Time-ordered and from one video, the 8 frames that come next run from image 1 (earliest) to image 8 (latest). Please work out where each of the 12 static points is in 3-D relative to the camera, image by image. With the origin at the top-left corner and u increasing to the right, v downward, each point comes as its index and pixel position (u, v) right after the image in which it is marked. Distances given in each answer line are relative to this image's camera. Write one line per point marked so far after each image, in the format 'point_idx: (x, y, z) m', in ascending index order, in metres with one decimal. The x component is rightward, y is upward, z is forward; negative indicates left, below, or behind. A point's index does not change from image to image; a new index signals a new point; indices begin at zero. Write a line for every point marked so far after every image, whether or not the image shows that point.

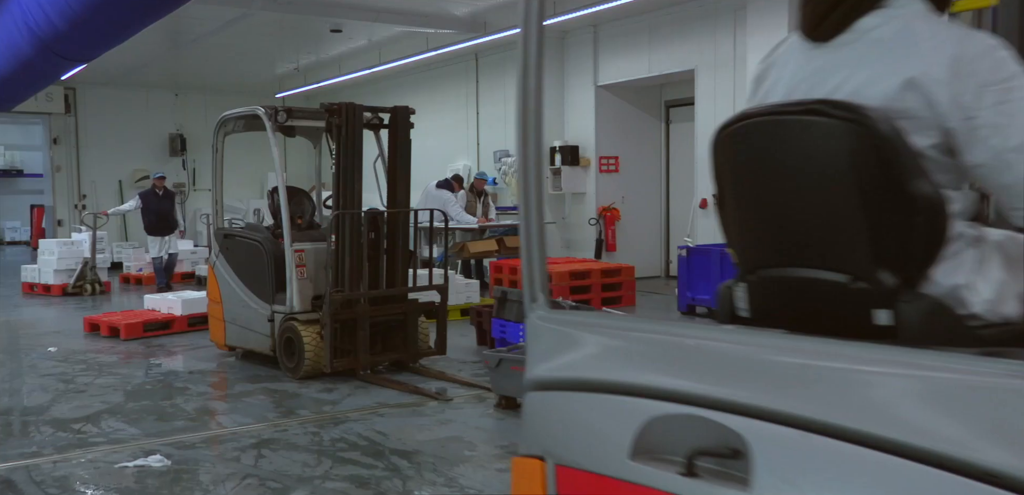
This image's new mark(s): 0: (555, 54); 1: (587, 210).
0: (+0.6, +2.8, +13.7) m
1: (+1.1, +0.5, +13.4) m
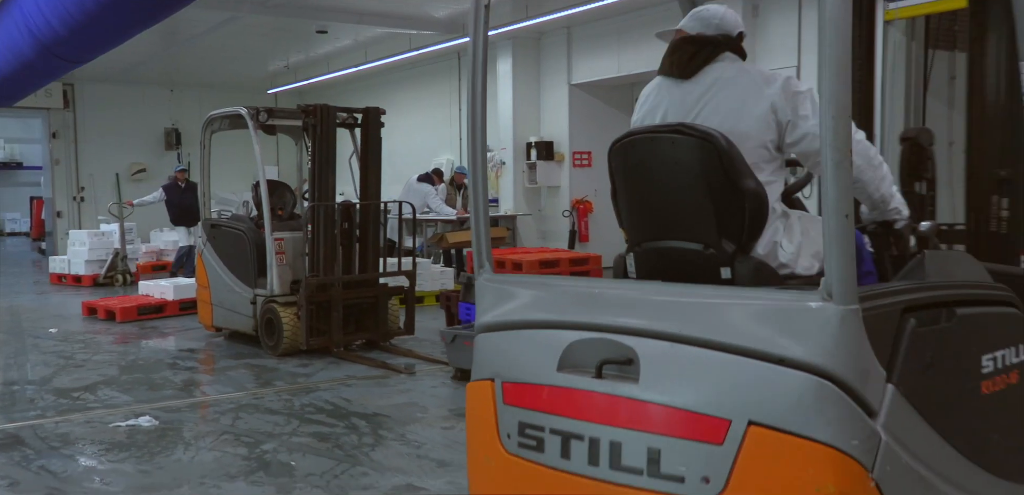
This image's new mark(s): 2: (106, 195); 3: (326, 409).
0: (+0.3, +2.9, +14.4) m
1: (+0.7, +0.7, +14.1) m
2: (-8.1, +1.1, +19.0) m
3: (-1.1, -1.0, +5.9) m
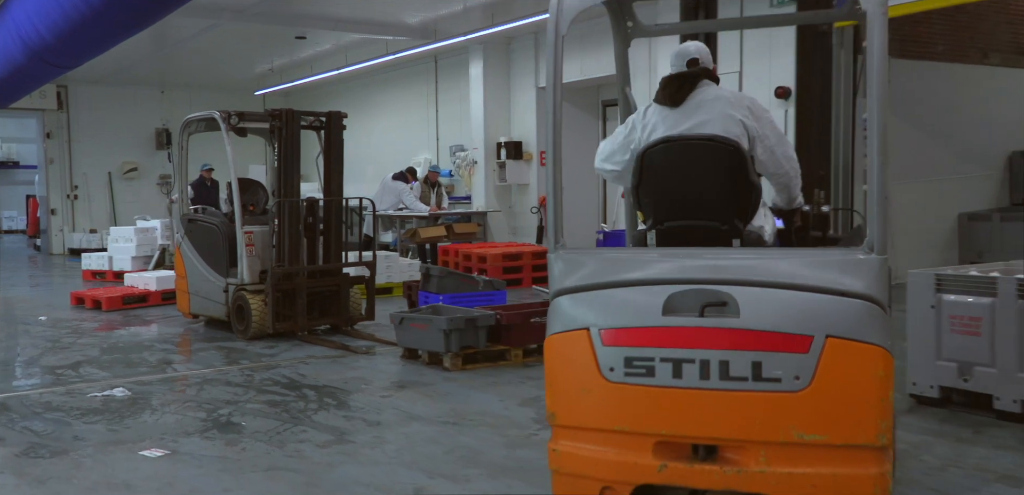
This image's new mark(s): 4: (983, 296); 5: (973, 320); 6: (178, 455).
0: (-0.2, +3.0, +15.1) m
1: (+0.3, +0.7, +14.8) m
2: (-8.5, +1.1, +19.7) m
3: (-1.6, -0.9, +6.6) m
4: (+2.5, -0.3, +5.0) m
5: (+2.4, -0.4, +5.0) m
6: (-1.7, -1.0, +4.8) m
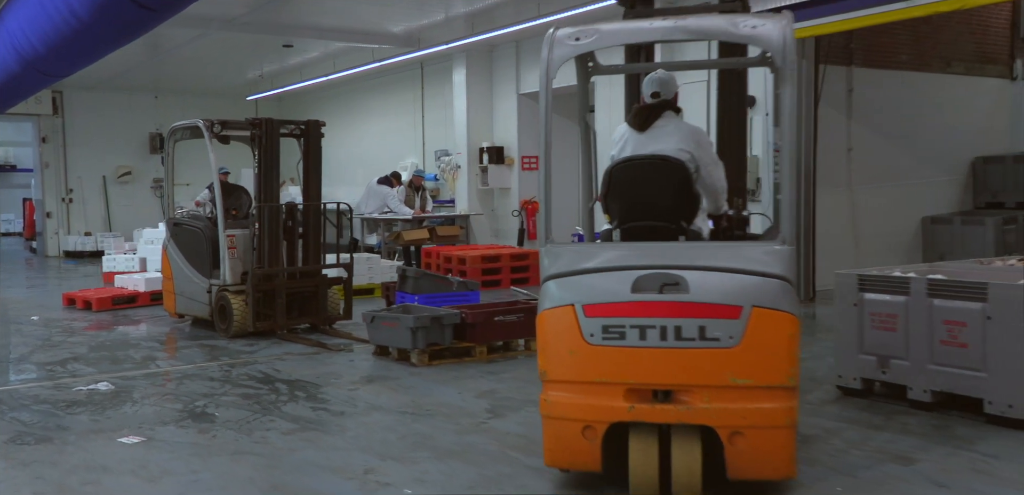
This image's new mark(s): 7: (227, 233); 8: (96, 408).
0: (-0.5, +3.0, +15.5) m
1: (0.0, +0.7, +15.2) m
2: (-8.8, +1.1, +20.1) m
3: (-1.9, -1.0, +7.0) m
4: (+2.2, -0.3, +5.4) m
5: (+2.2, -0.4, +5.4) m
6: (-2.0, -1.1, +5.2) m
7: (-2.7, +0.1, +8.9) m
8: (-2.7, -1.0, +6.1) m
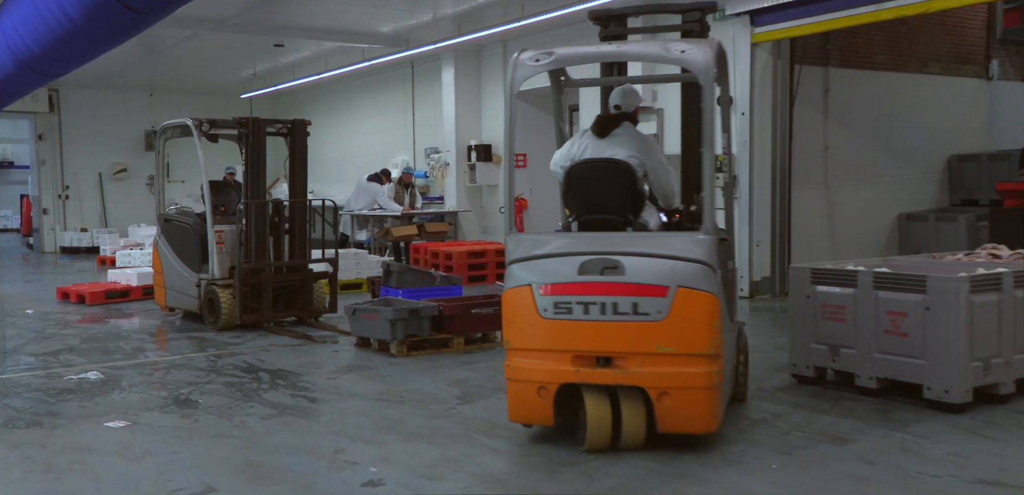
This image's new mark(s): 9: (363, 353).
0: (-0.7, +3.0, +15.8) m
1: (-0.2, +0.8, +15.5) m
2: (-9.0, +1.2, +20.4) m
3: (-2.1, -0.9, +7.3) m
4: (+2.0, -0.2, +5.7) m
5: (+2.0, -0.4, +5.7) m
6: (-2.2, -1.0, +5.5) m
7: (-2.8, +0.2, +9.2) m
8: (-2.8, -1.0, +6.4) m
9: (-1.2, -0.9, +7.8) m
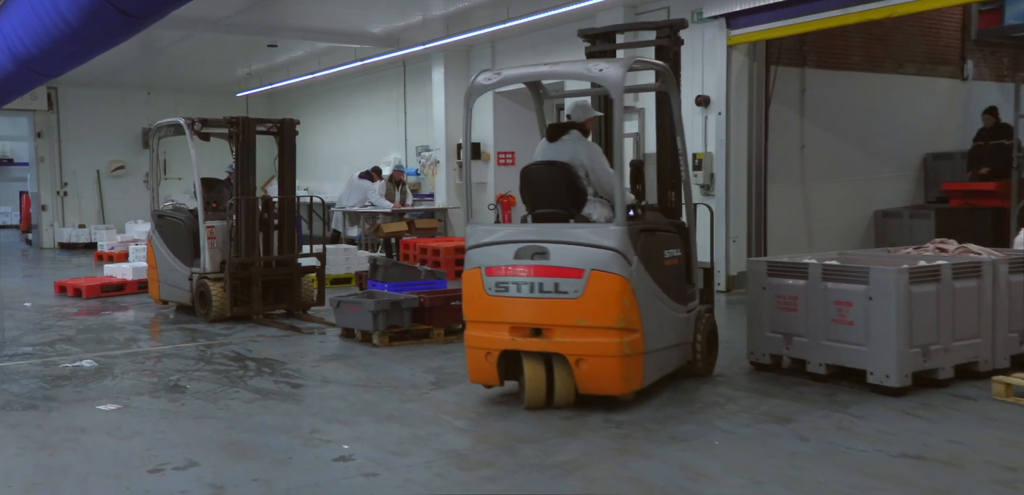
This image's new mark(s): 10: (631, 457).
0: (-0.9, +3.1, +16.1) m
1: (-0.4, +0.8, +15.8) m
2: (-9.2, +1.3, +20.7) m
3: (-2.3, -0.9, +7.7) m
4: (+1.8, -0.2, +6.0) m
5: (+1.8, -0.3, +6.1) m
6: (-2.3, -1.0, +5.8) m
7: (-3.0, +0.2, +9.5) m
8: (-3.0, -0.9, +6.7) m
9: (-1.4, -0.8, +8.2) m
10: (+0.6, -1.0, +4.4) m
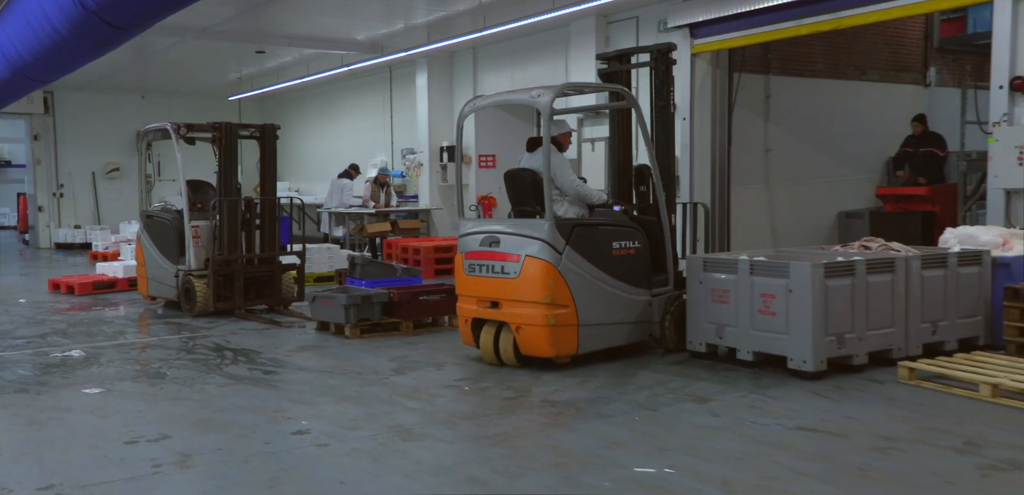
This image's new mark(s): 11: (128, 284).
0: (-1.2, +3.1, +16.6) m
1: (-0.7, +0.8, +16.3) m
2: (-9.6, +1.3, +21.2) m
3: (-2.6, -0.8, +8.2) m
4: (+1.5, -0.2, +6.6) m
5: (+1.5, -0.3, +6.6) m
6: (-2.7, -1.0, +6.4) m
7: (-3.4, +0.3, +10.0) m
8: (-3.4, -0.9, +7.2) m
9: (-1.7, -0.8, +8.7) m
10: (+0.2, -0.9, +4.9) m
11: (-5.1, -0.5, +12.7) m
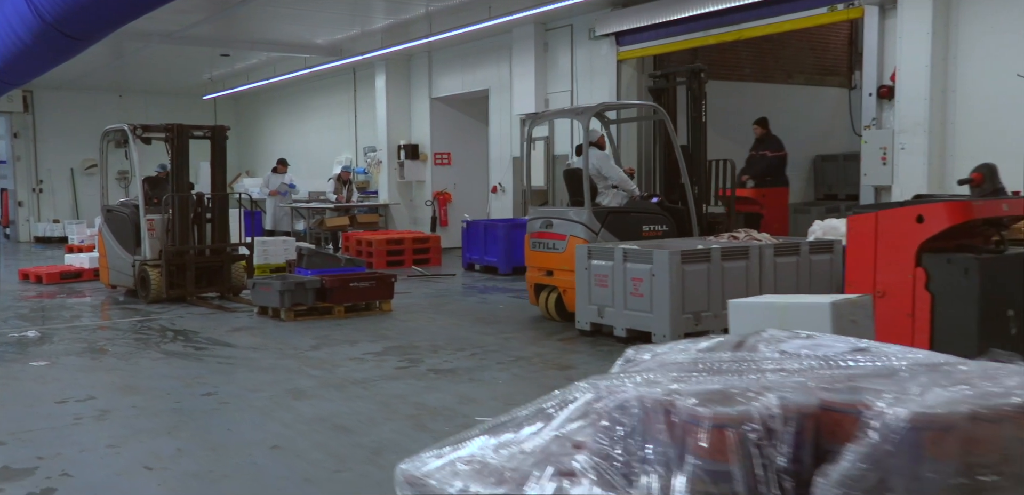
0: (-2.0, +3.2, +17.4) m
1: (-1.5, +0.9, +17.1) m
2: (-10.4, +1.4, +22.0) m
3: (-3.3, -0.8, +9.0) m
4: (+0.7, -0.1, +7.4) m
5: (+0.7, -0.2, +7.4) m
6: (-3.4, -0.9, +7.2) m
7: (-4.1, +0.3, +10.8) m
8: (-4.1, -0.8, +8.0) m
9: (-2.5, -0.7, +9.5) m
10: (-0.5, -0.9, +5.8) m
11: (-5.9, -0.4, +13.5) m
